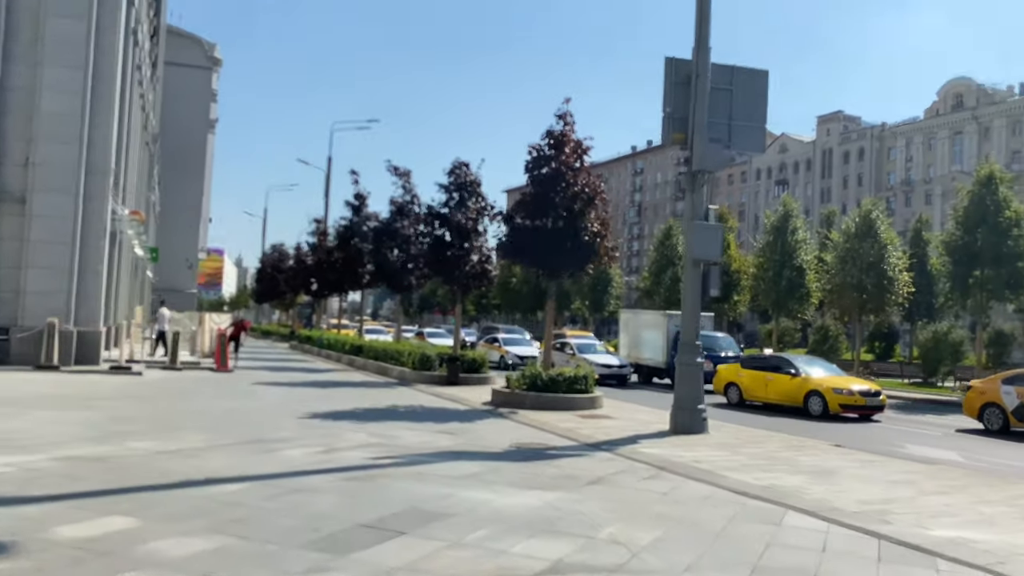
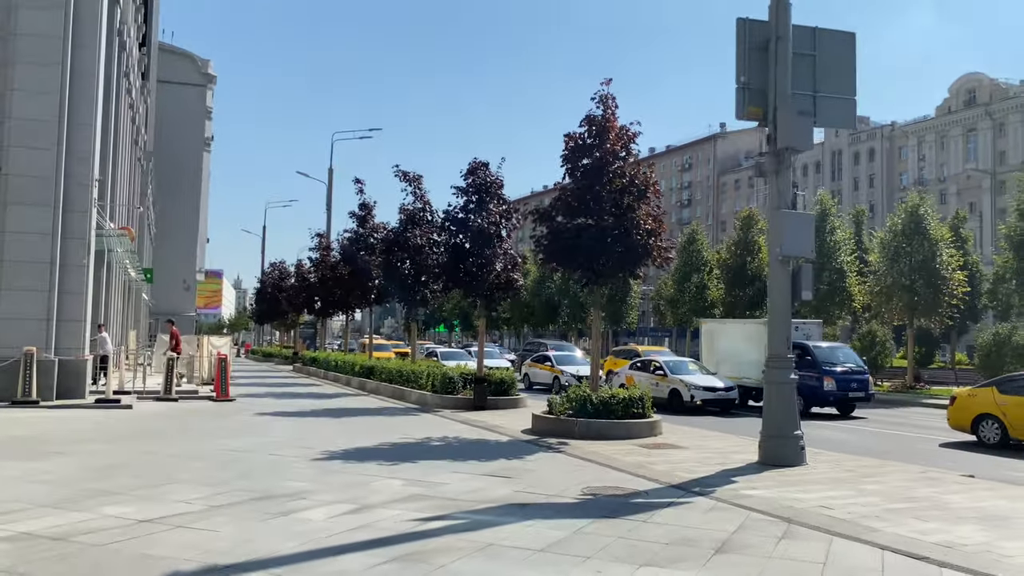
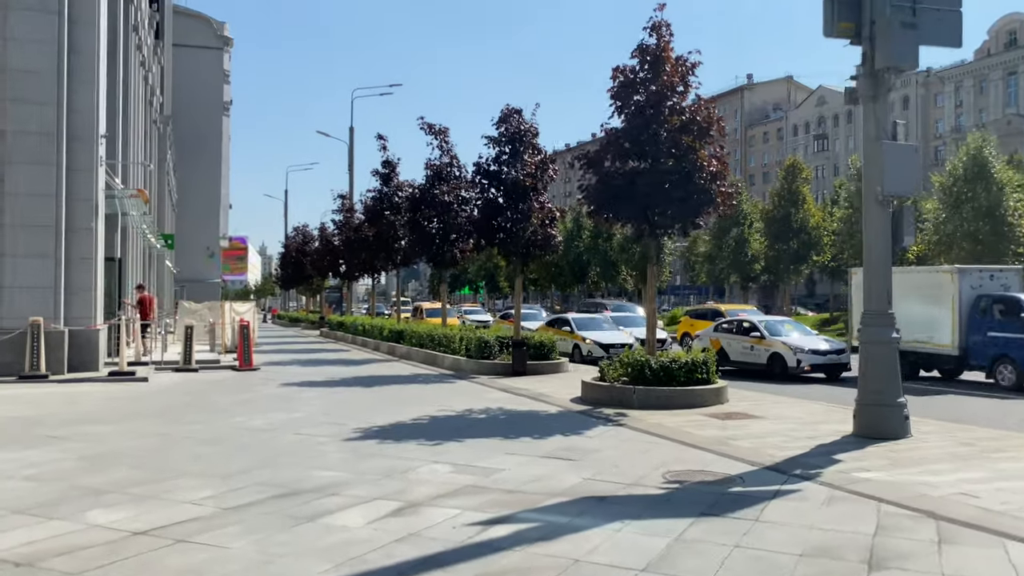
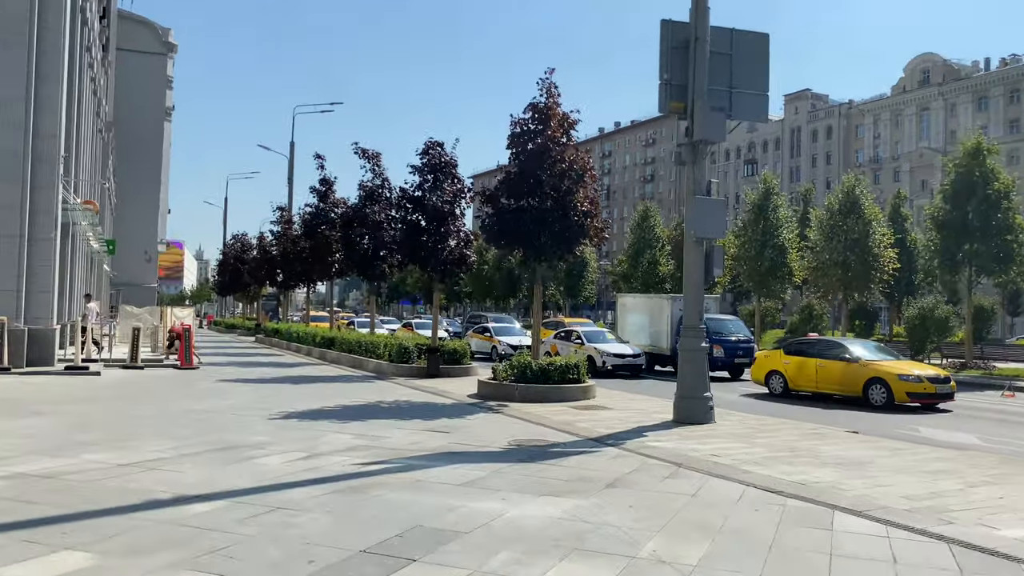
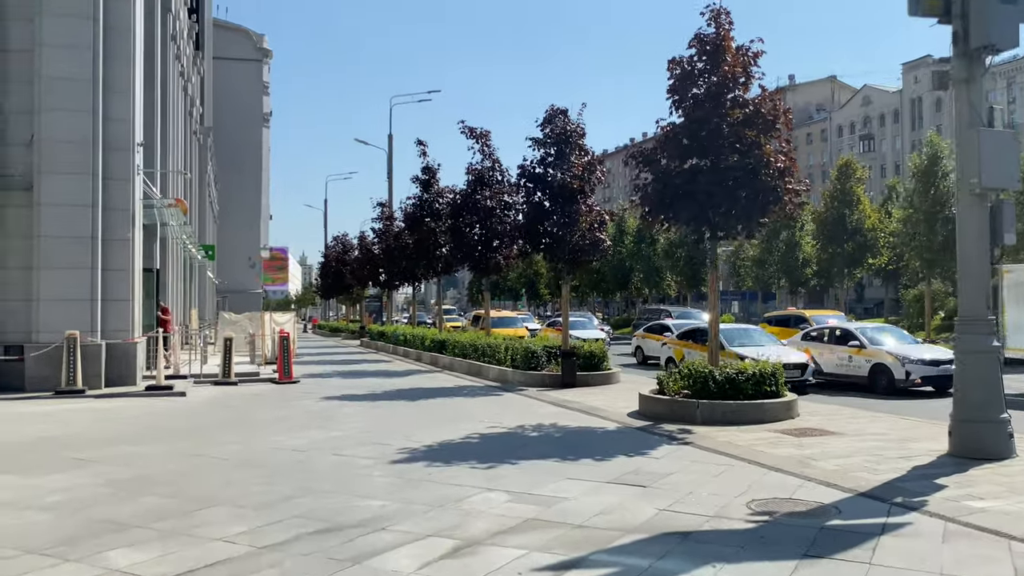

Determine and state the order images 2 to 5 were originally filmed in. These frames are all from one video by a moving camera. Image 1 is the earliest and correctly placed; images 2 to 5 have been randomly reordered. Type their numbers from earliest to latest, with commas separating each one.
4, 2, 3, 5
